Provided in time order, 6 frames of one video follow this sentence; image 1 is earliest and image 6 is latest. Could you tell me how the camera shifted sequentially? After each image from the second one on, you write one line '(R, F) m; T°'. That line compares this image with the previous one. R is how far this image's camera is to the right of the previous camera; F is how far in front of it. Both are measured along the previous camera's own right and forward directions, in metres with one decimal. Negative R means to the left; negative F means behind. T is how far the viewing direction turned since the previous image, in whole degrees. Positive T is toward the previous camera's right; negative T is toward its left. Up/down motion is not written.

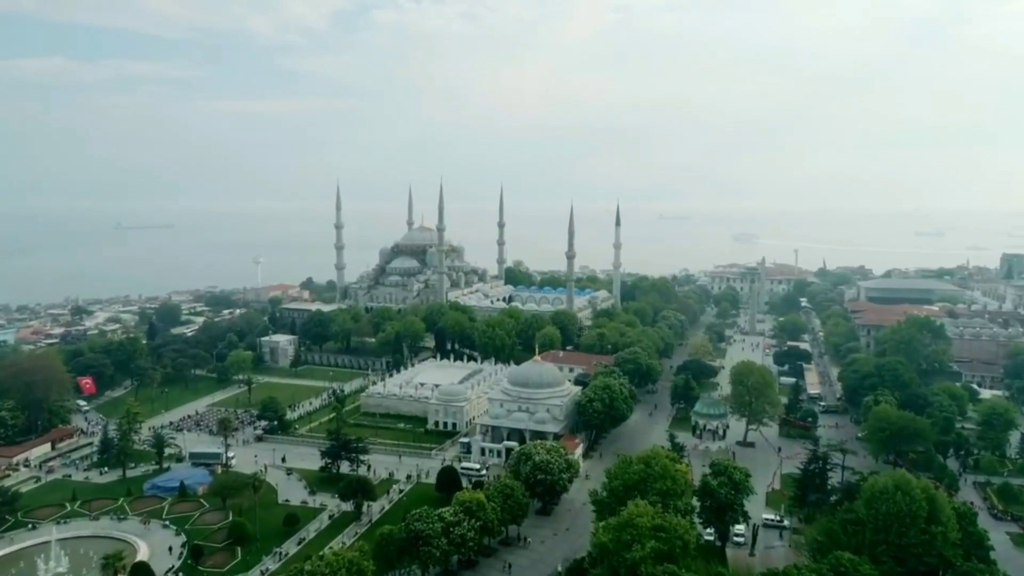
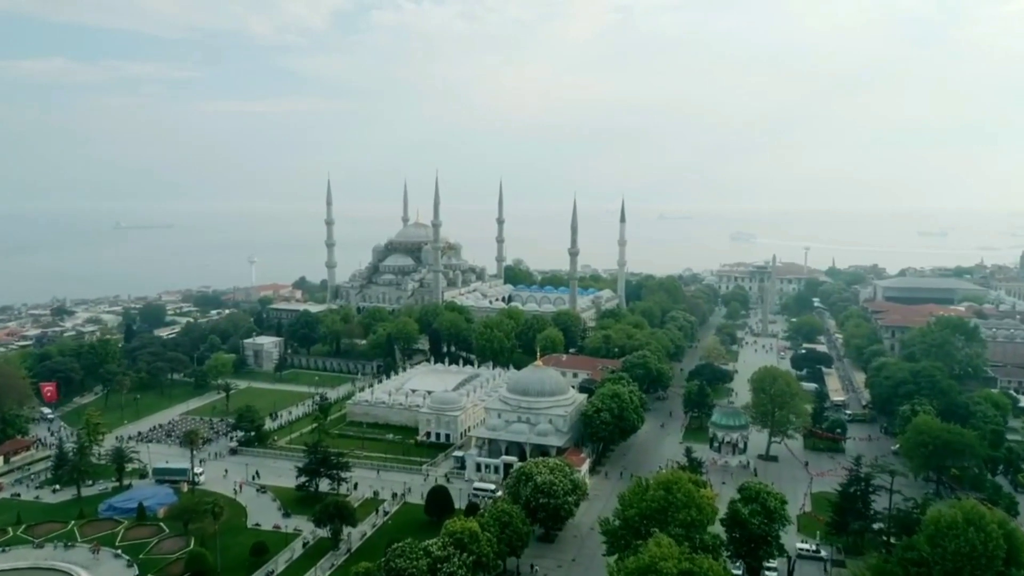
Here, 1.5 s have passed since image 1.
(+0.1, +4.5) m; 0°
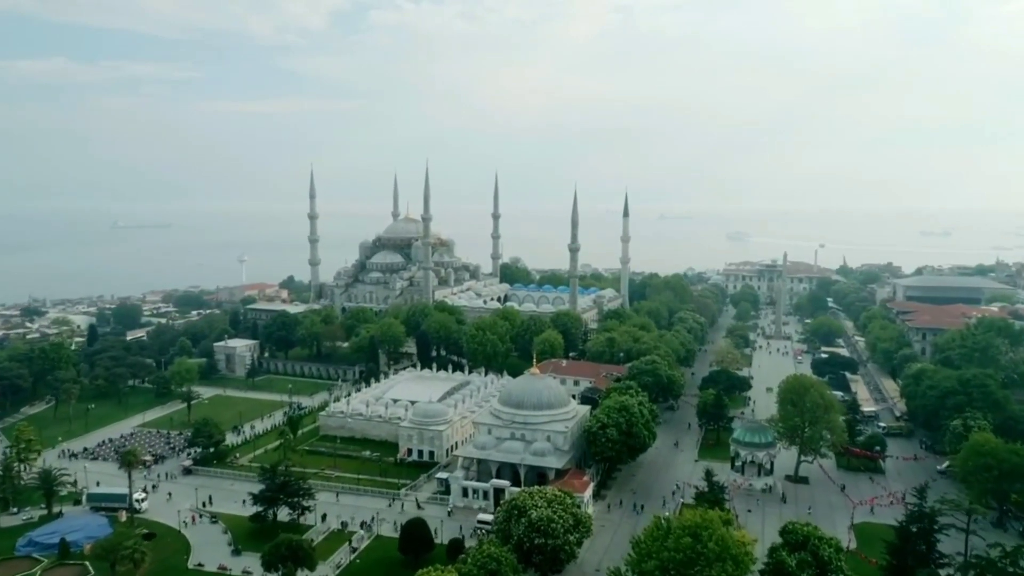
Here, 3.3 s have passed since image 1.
(+0.3, +5.7) m; 0°
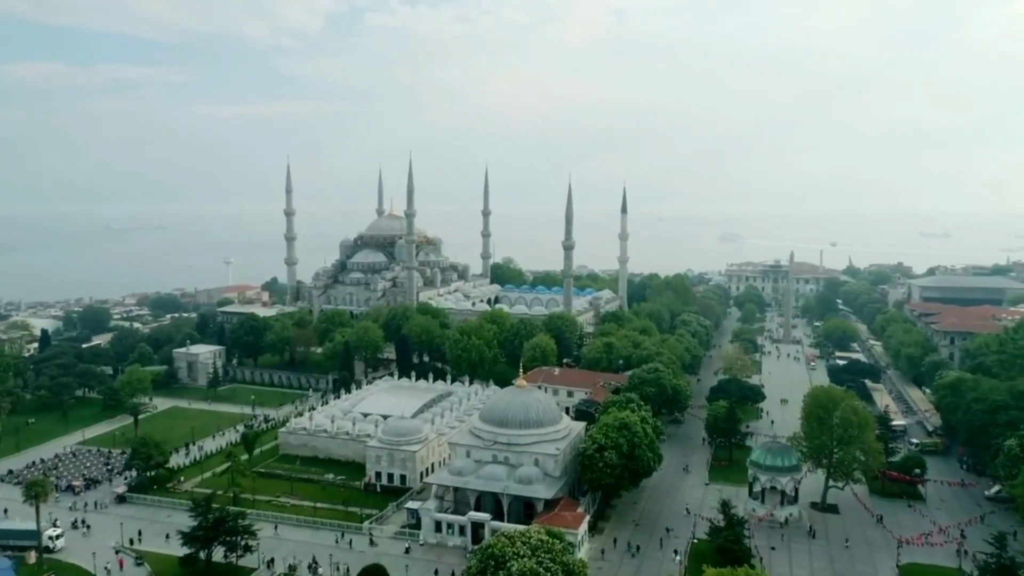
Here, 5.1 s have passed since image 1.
(+0.6, +5.4) m; 0°
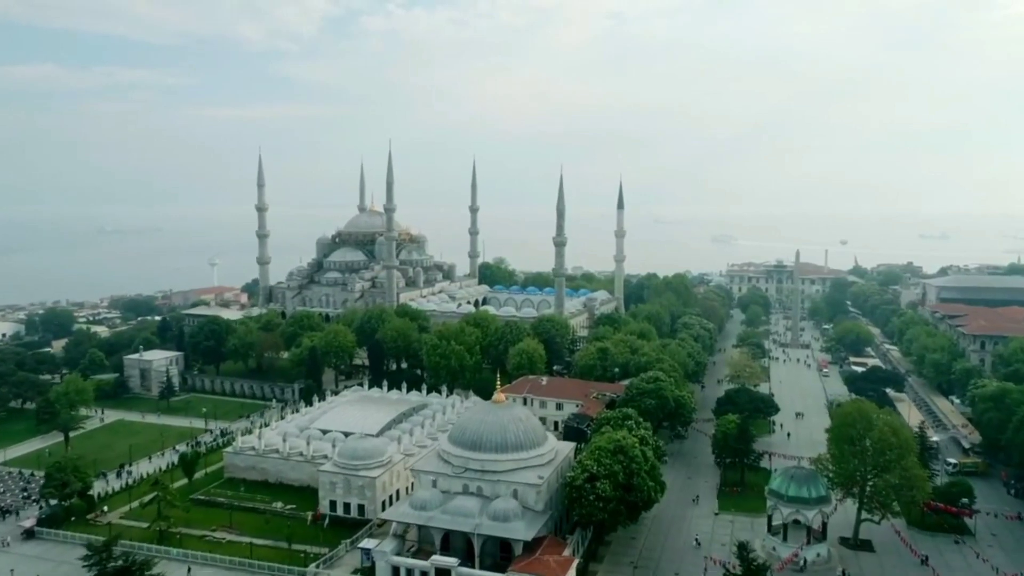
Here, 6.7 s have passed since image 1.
(+0.8, +5.2) m; 0°
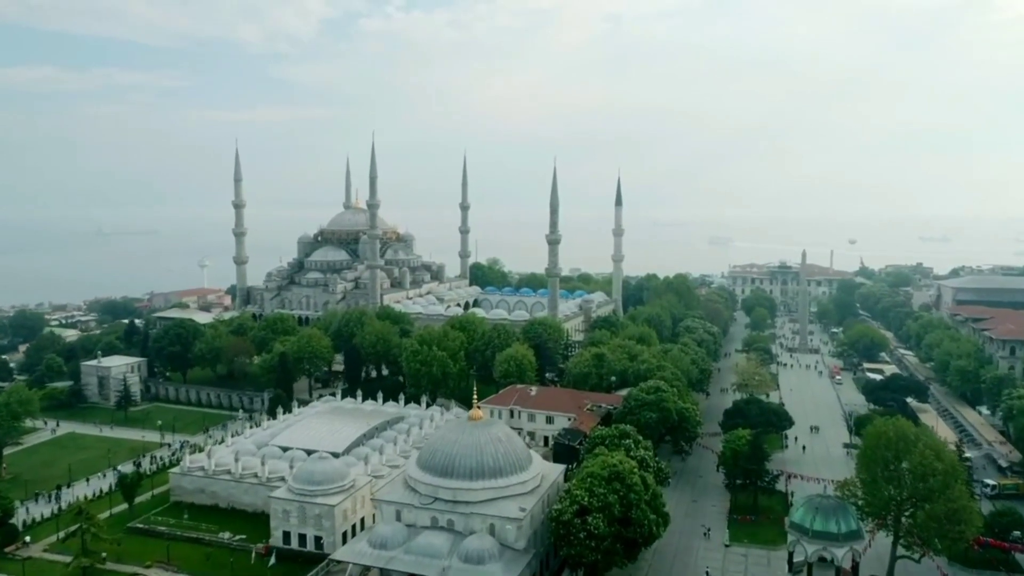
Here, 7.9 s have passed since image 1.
(+0.6, +4.0) m; 0°
